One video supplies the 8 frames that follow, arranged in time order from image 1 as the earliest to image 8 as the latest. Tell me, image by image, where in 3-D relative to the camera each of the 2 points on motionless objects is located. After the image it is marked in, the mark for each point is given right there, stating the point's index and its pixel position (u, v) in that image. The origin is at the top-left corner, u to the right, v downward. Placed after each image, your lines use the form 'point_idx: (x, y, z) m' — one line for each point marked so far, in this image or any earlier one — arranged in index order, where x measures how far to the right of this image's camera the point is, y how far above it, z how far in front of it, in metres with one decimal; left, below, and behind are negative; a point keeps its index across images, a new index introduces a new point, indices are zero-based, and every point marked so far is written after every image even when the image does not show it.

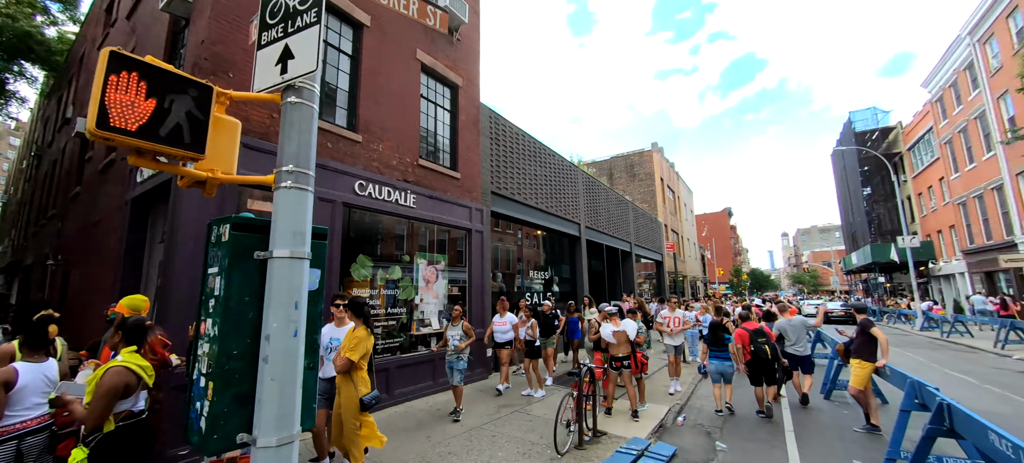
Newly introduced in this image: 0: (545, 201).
0: (+1.1, +1.0, +12.7) m
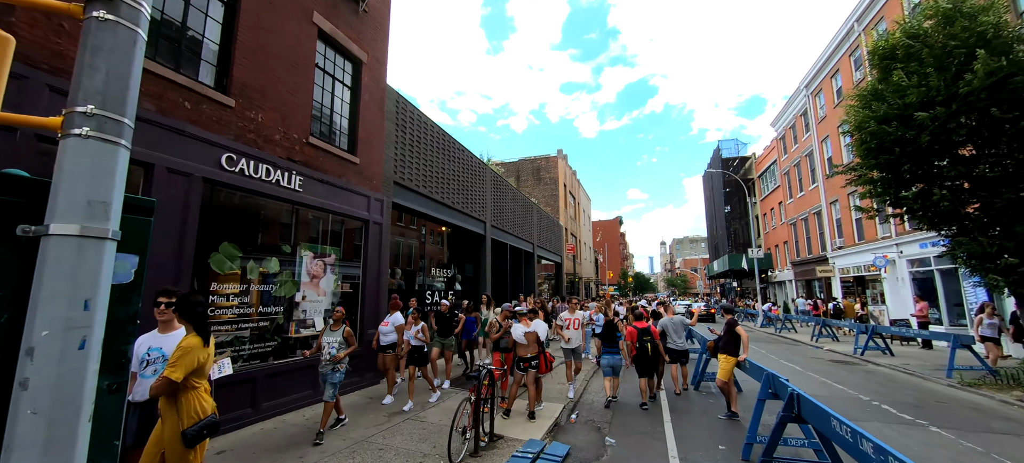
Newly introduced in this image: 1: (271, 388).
0: (-1.9, +1.1, +12.3) m
1: (-3.8, -2.5, +6.1) m
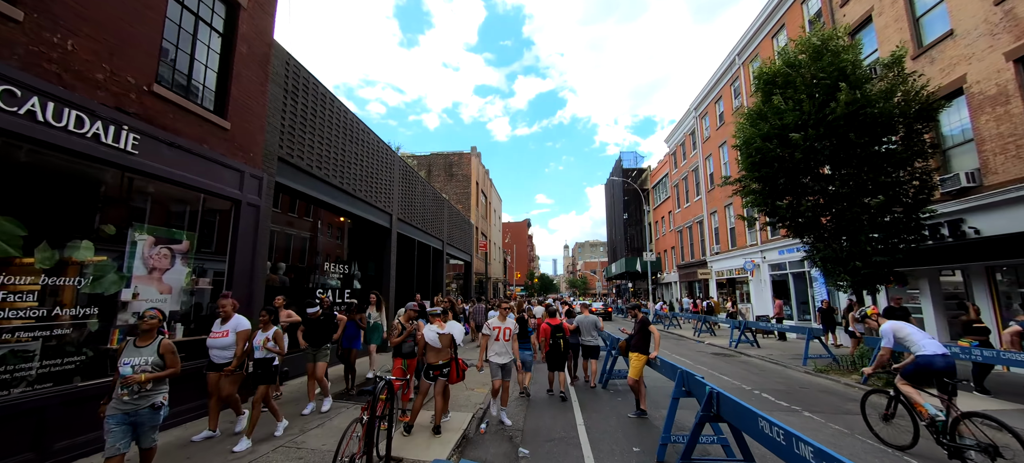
0: (-4.4, +1.3, +10.9) m
1: (-5.0, -2.1, +4.4) m
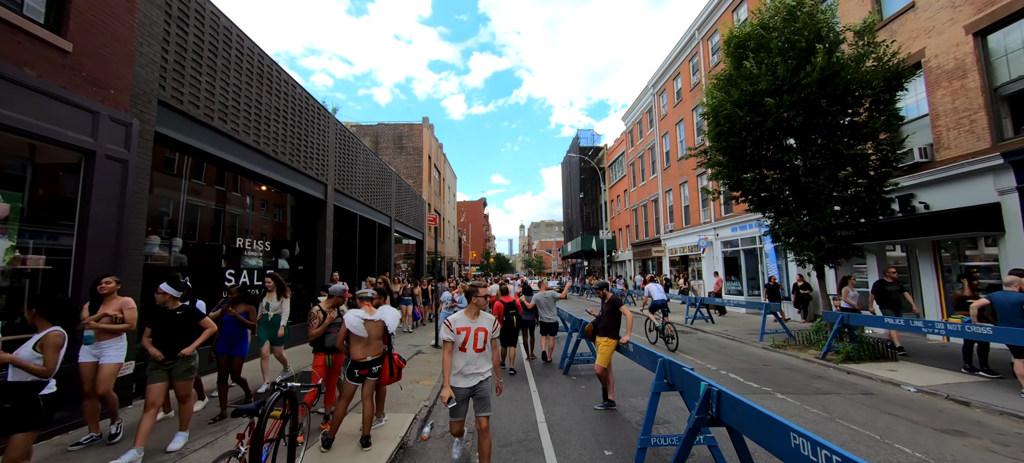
0: (-5.6, +2.0, +9.1) m
1: (-5.4, -1.8, +2.8) m
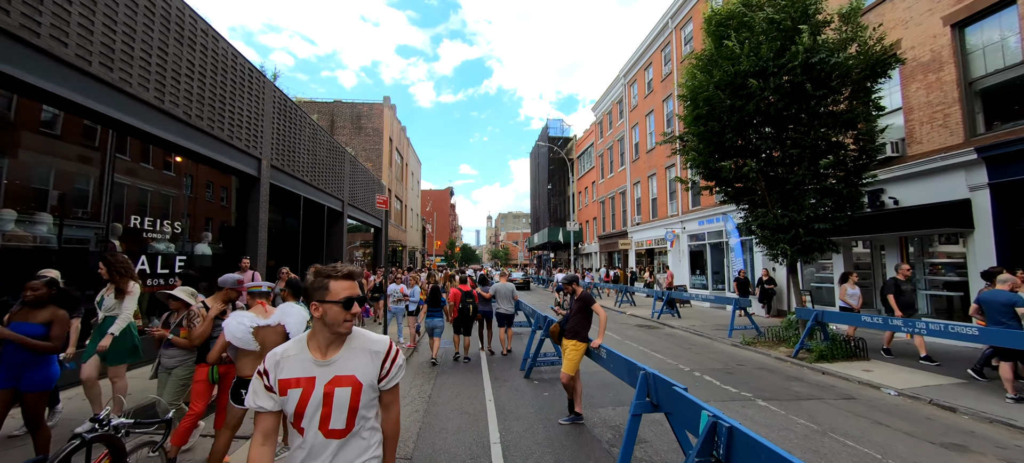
0: (-6.3, +2.4, +7.6) m
1: (-5.7, -1.5, +1.4) m
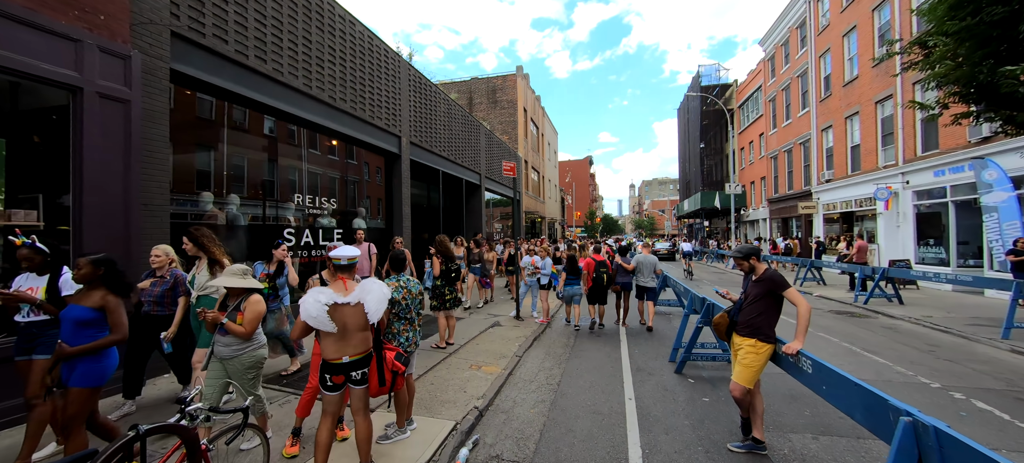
0: (-3.8, +3.0, +8.2) m
1: (-5.2, -1.4, +2.5) m
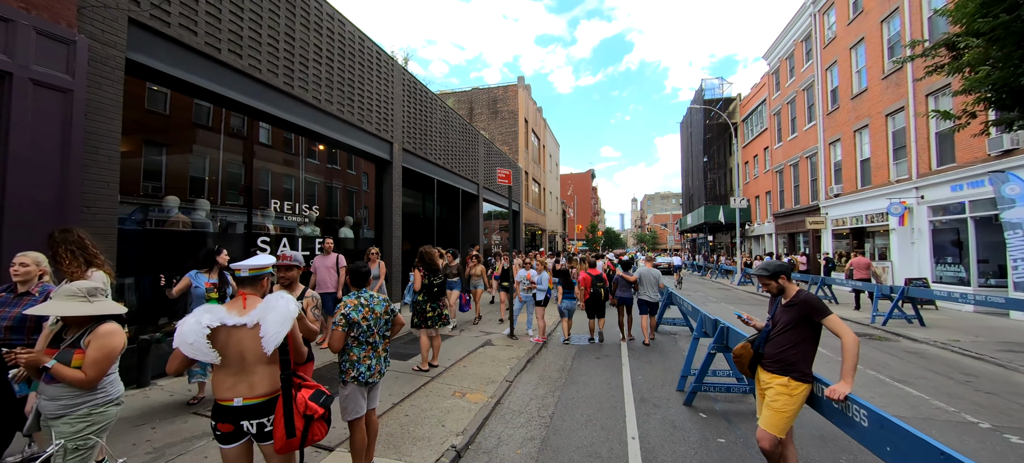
0: (-3.8, +2.8, +7.8) m
1: (-5.4, -1.4, +1.9) m
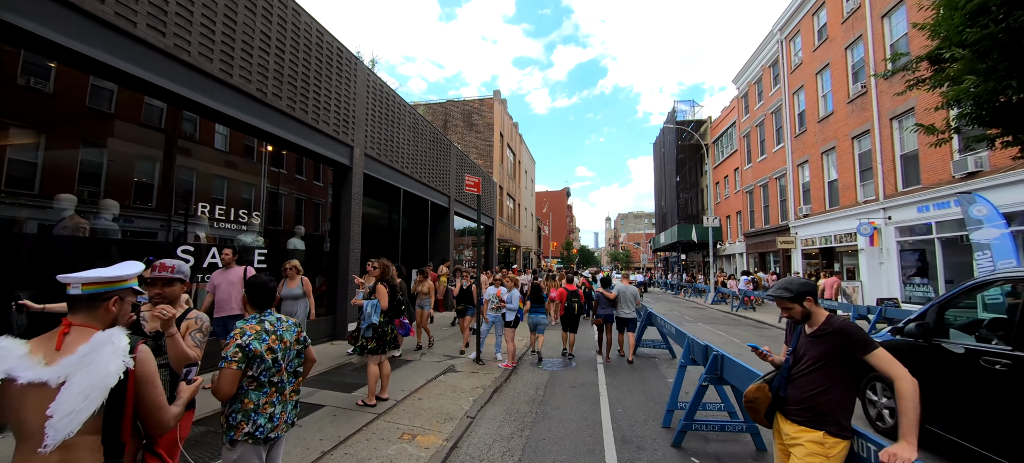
0: (-4.4, +2.6, +7.0) m
1: (-5.6, -1.3, +0.8) m
